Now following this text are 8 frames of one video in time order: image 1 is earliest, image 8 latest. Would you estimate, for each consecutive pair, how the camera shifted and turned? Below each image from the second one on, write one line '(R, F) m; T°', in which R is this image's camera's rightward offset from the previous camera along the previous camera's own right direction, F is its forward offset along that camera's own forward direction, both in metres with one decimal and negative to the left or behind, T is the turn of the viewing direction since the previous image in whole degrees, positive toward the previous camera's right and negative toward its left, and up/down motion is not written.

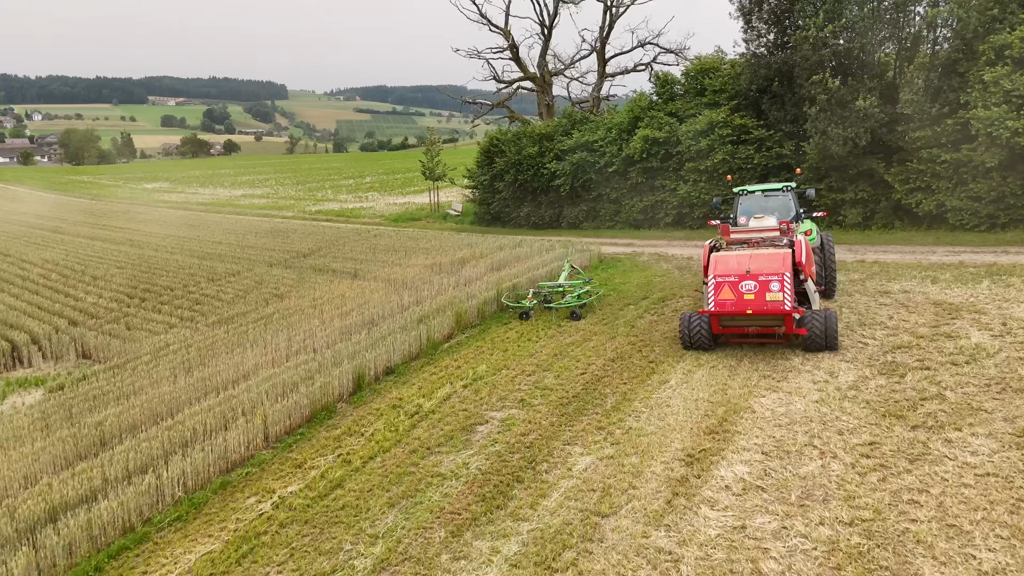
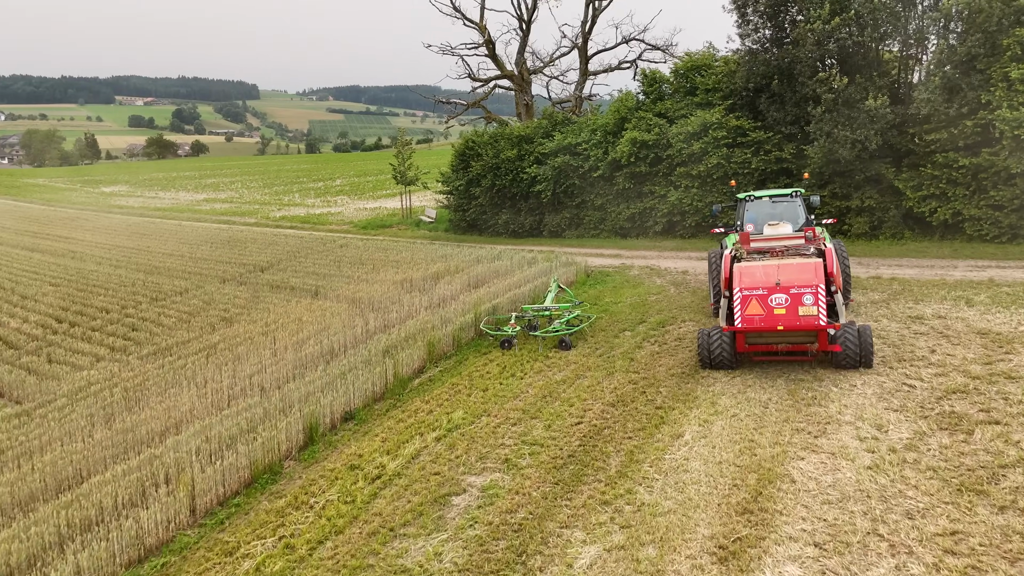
(0.0, +1.4) m; +2°
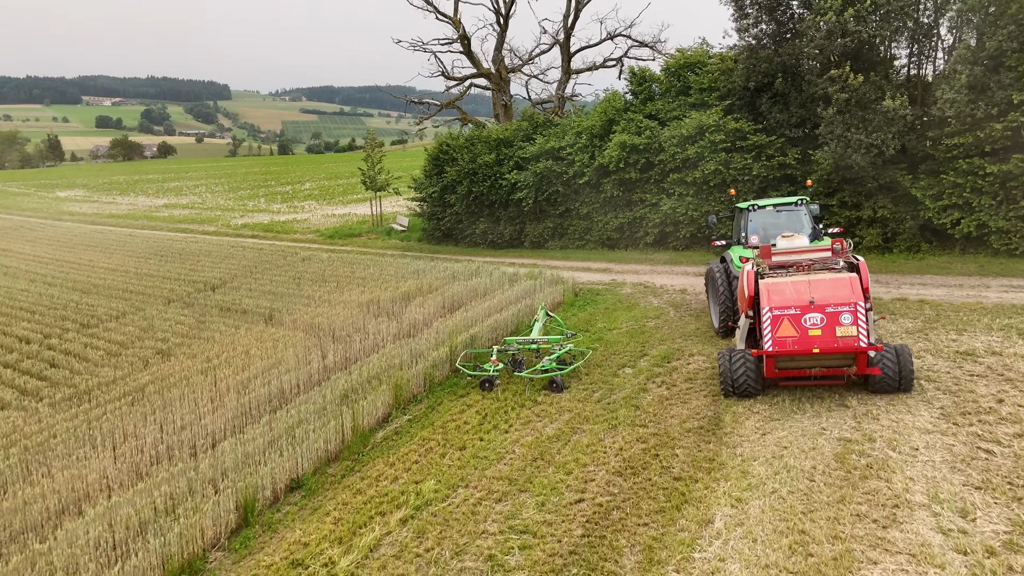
(0.0, +1.4) m; +2°
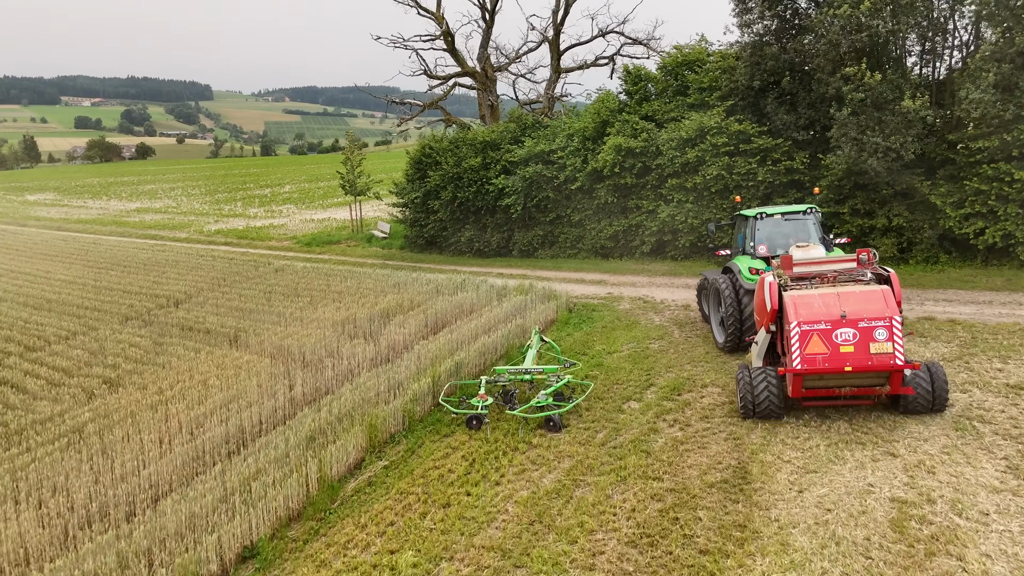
(0.0, +1.0) m; +1°
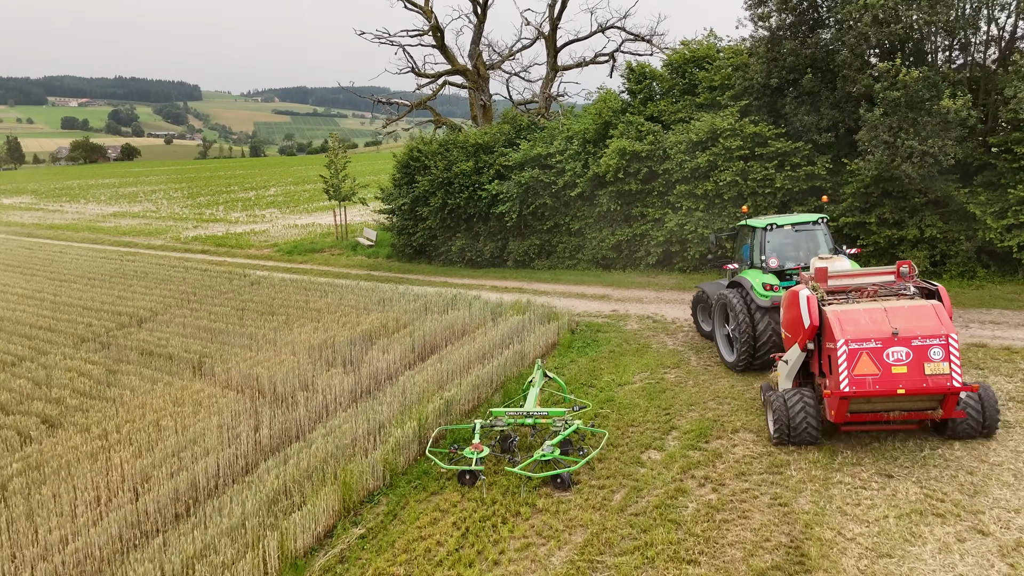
(-0.1, +1.1) m; +1°
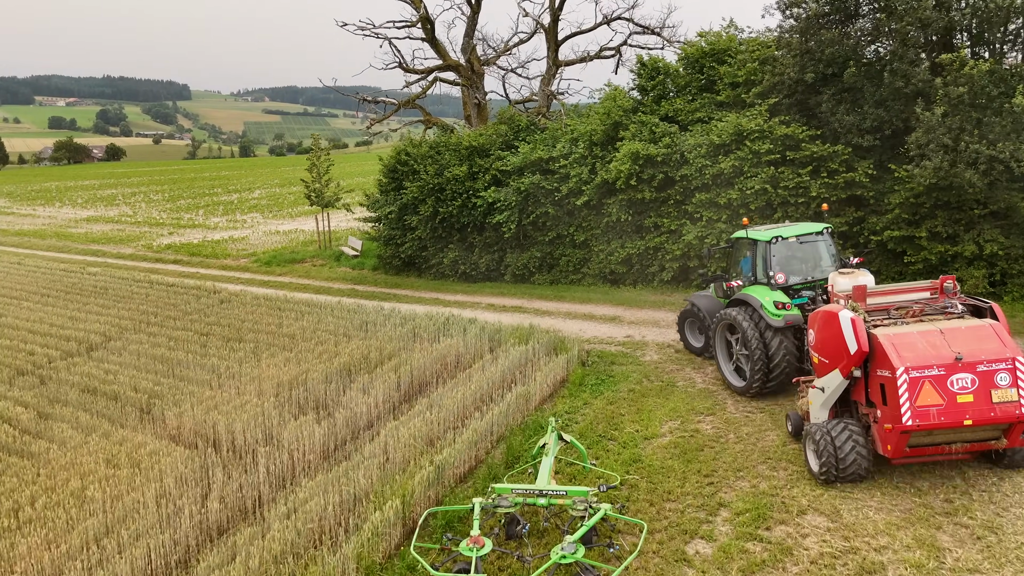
(-0.1, +1.4) m; +1°
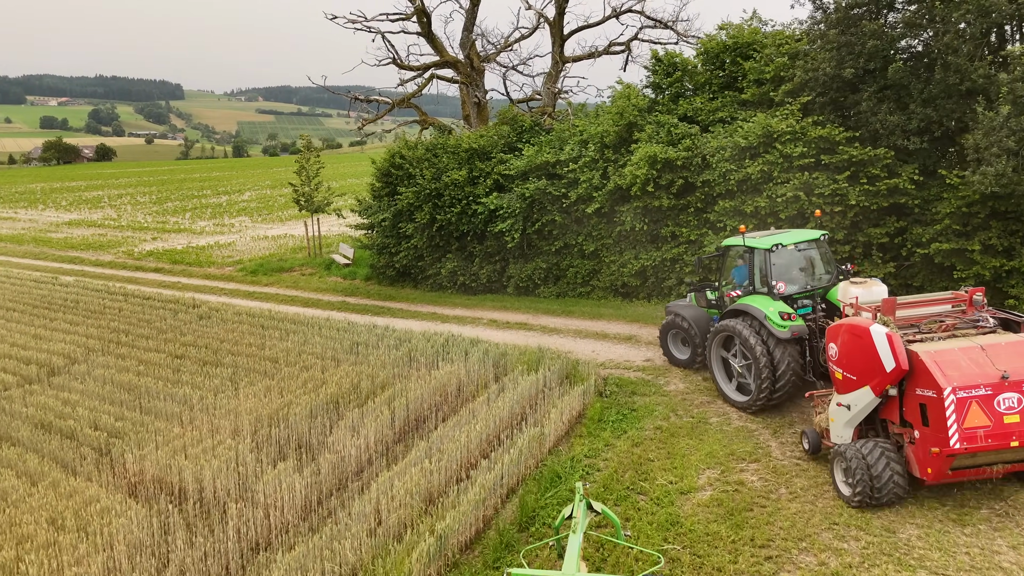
(-0.2, +1.0) m; 0°
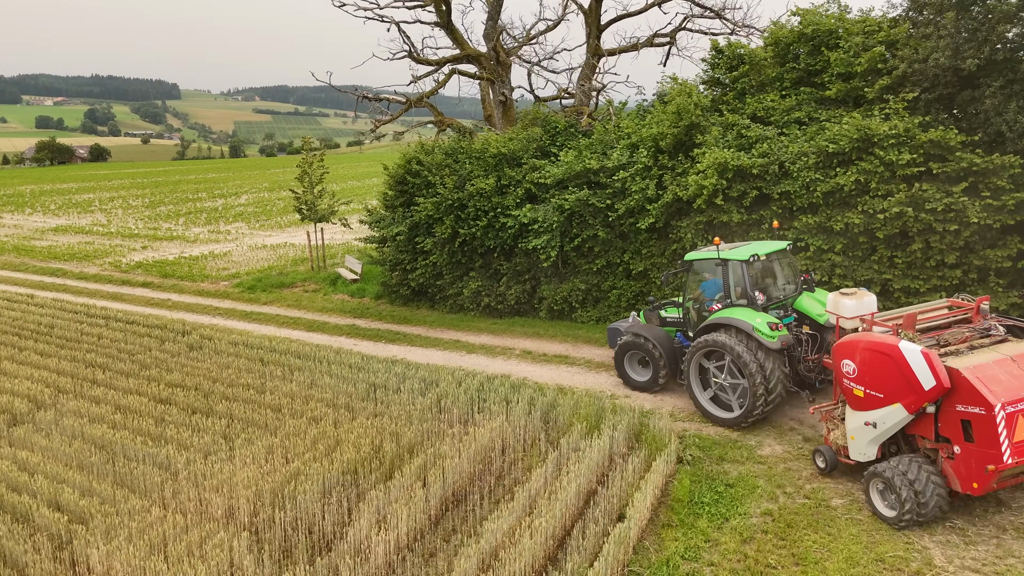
(-0.6, +1.6) m; 0°
